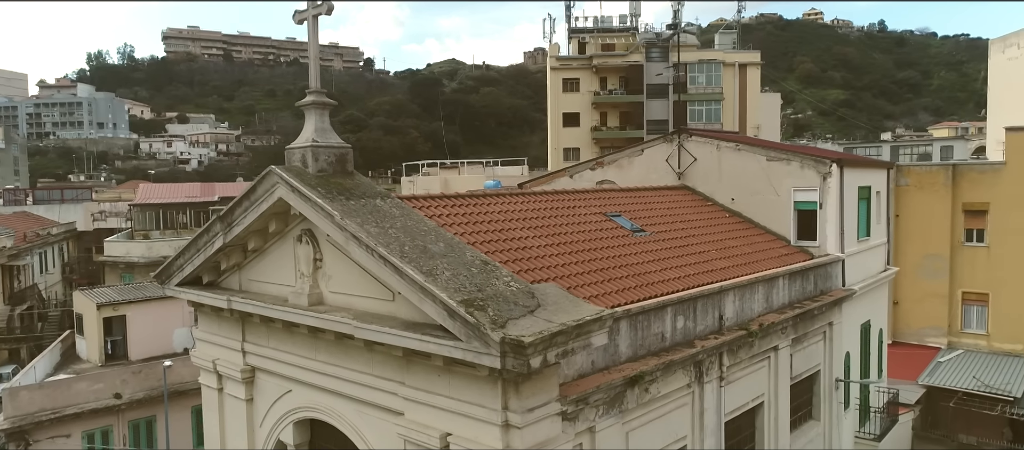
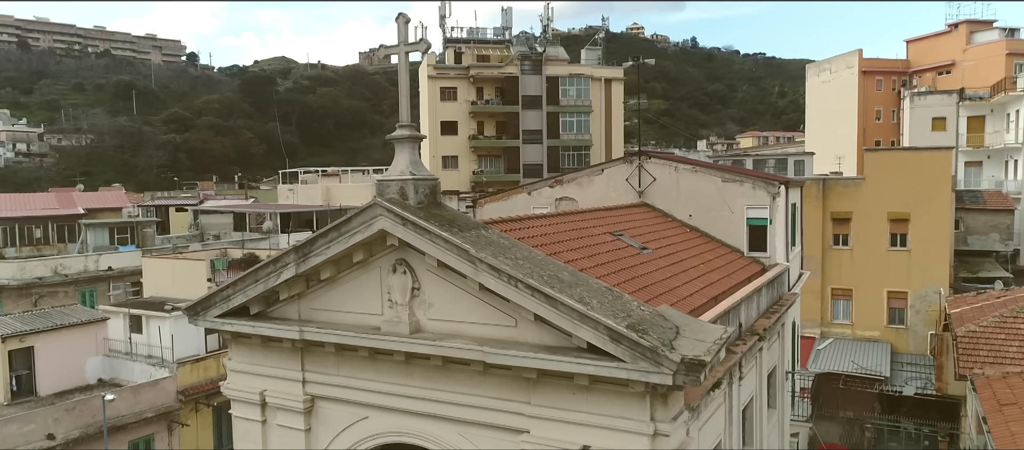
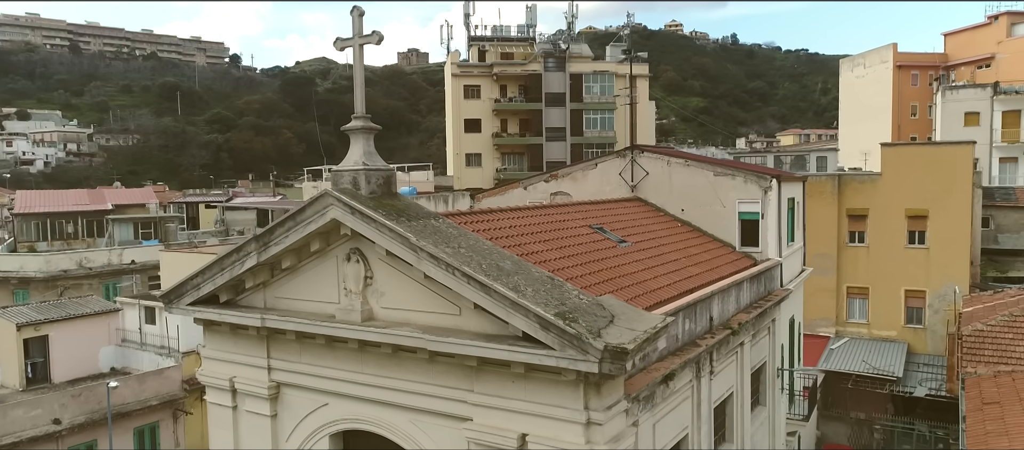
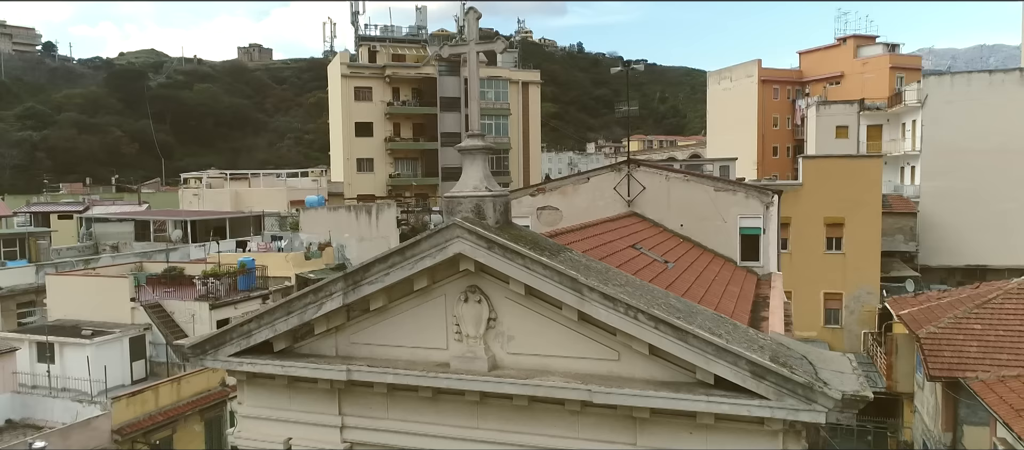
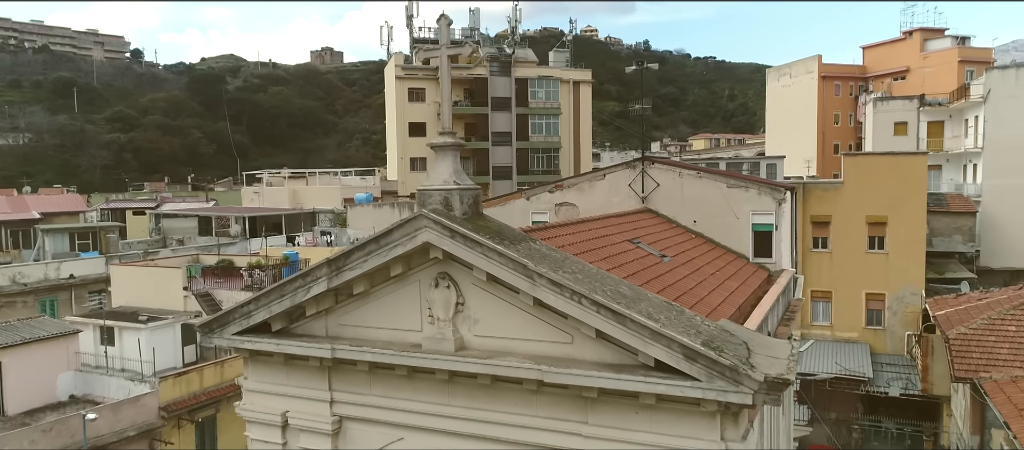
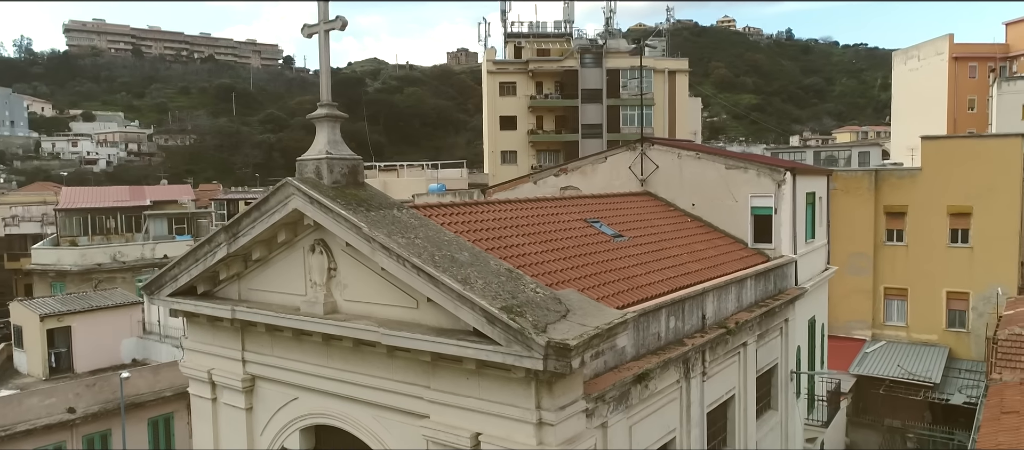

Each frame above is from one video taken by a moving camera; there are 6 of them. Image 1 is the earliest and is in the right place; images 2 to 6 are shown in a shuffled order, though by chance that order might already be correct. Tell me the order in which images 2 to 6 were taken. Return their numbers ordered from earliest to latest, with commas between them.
6, 3, 2, 5, 4
